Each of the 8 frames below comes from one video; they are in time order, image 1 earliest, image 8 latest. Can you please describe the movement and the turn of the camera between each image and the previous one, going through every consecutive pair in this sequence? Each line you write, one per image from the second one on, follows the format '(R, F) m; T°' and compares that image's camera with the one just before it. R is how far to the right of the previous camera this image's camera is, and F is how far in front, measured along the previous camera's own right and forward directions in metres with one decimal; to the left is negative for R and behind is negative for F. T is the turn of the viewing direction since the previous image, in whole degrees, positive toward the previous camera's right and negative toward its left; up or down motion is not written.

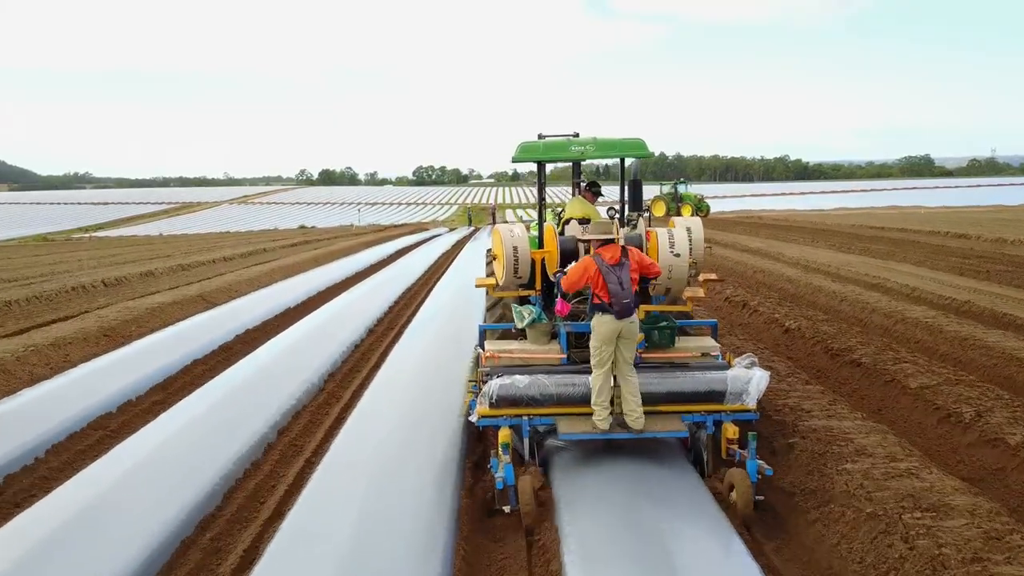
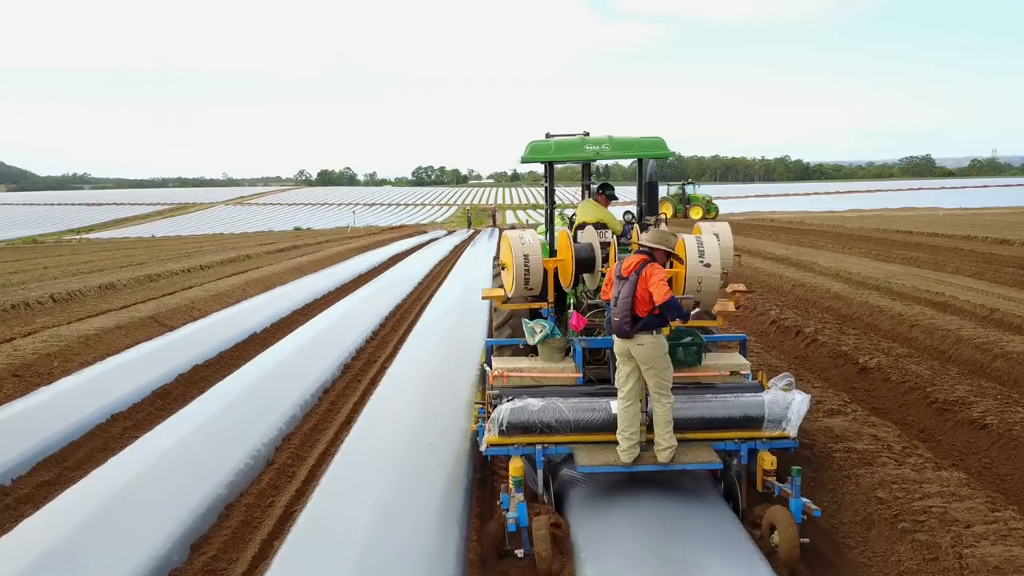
(0.0, +0.4) m; 0°
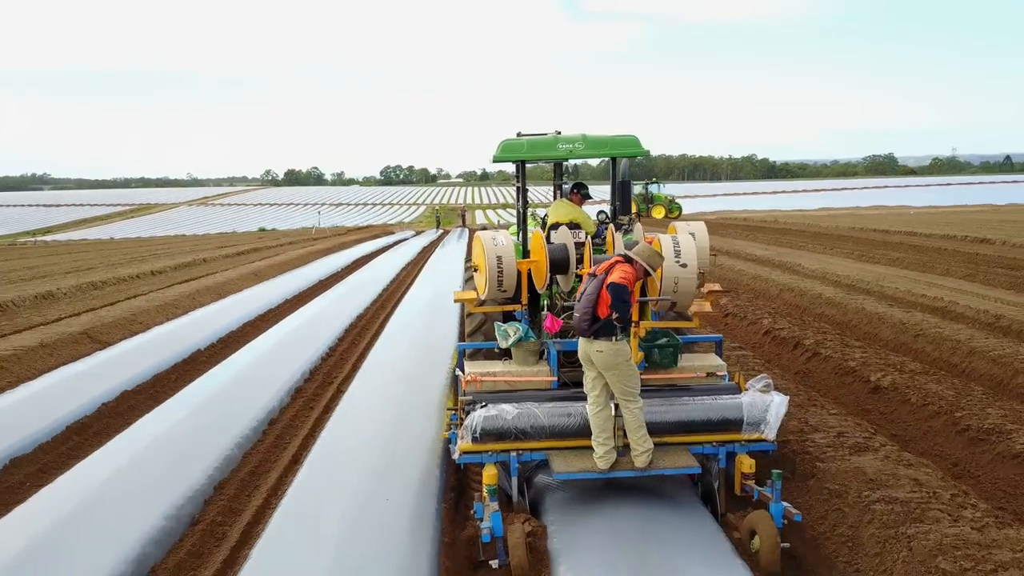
(0.0, +0.1) m; +2°
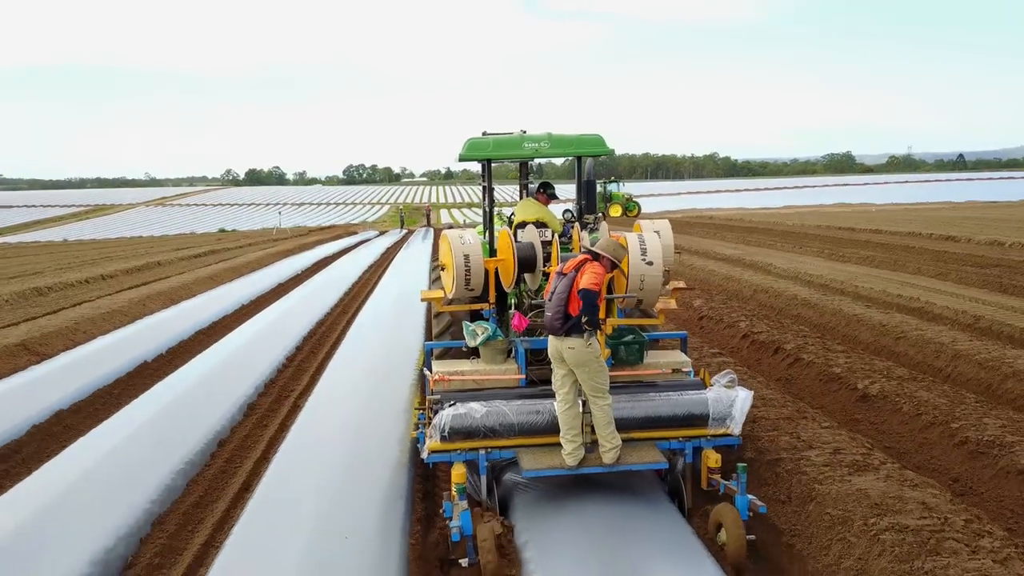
(0.0, 0.0) m; +3°
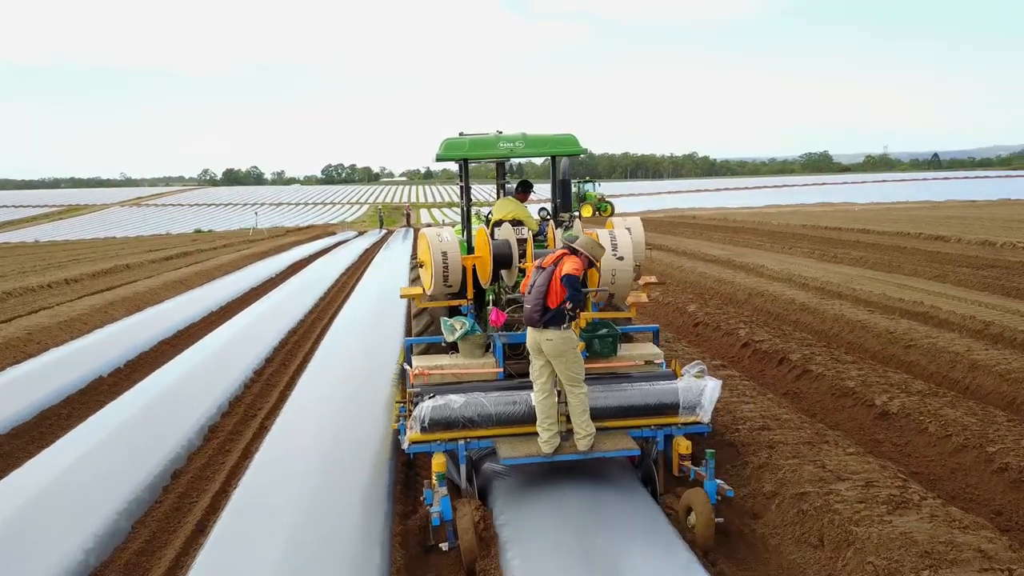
(0.0, -0.1) m; +2°
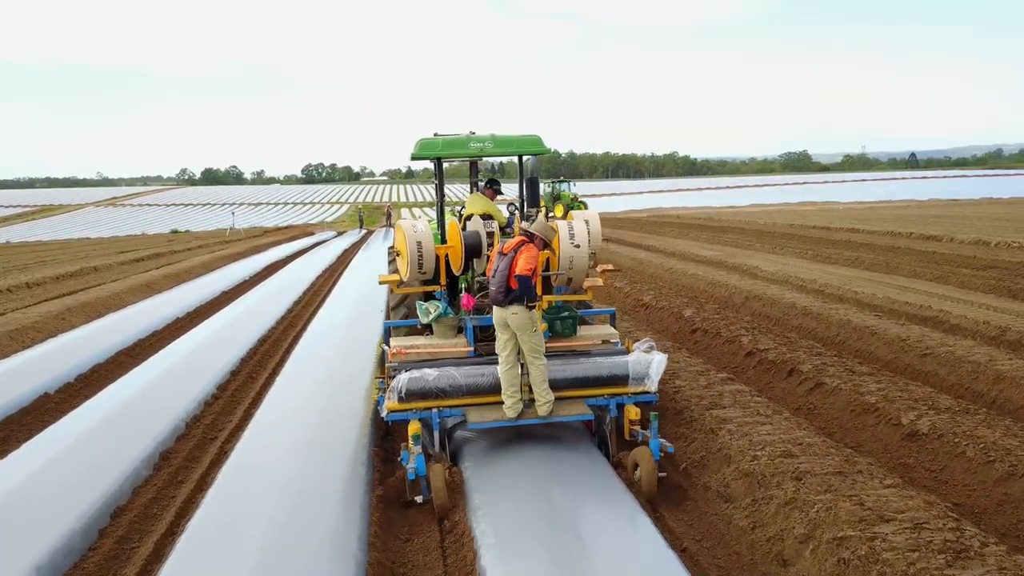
(+0.1, -0.3) m; +2°
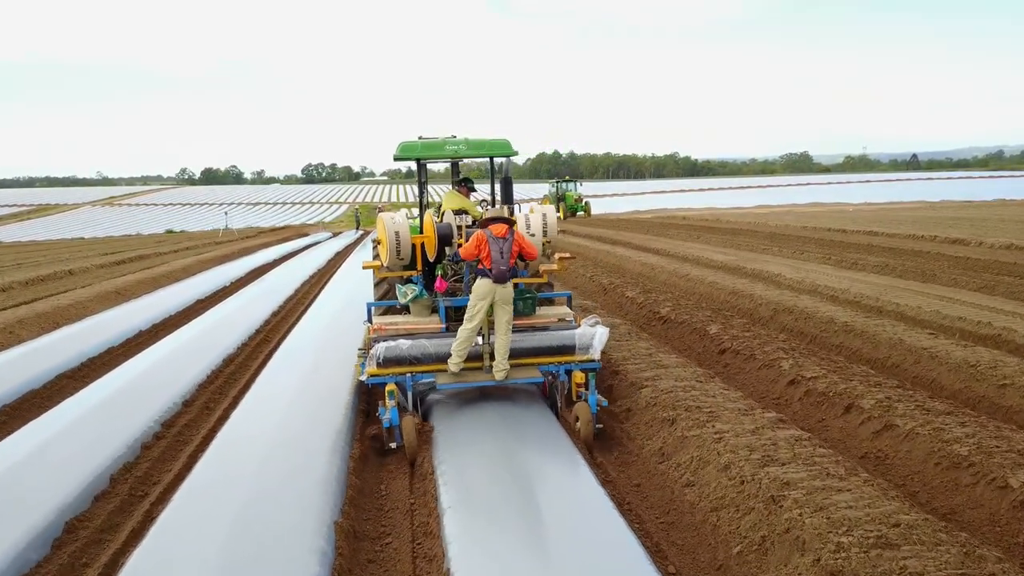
(0.0, +0.7) m; 0°
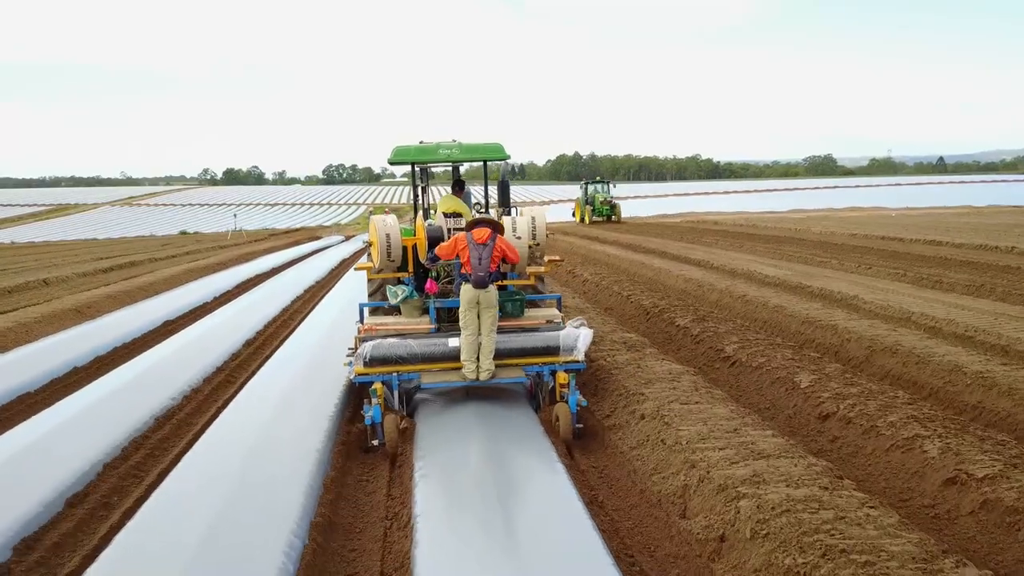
(0.0, +1.0) m; -2°
